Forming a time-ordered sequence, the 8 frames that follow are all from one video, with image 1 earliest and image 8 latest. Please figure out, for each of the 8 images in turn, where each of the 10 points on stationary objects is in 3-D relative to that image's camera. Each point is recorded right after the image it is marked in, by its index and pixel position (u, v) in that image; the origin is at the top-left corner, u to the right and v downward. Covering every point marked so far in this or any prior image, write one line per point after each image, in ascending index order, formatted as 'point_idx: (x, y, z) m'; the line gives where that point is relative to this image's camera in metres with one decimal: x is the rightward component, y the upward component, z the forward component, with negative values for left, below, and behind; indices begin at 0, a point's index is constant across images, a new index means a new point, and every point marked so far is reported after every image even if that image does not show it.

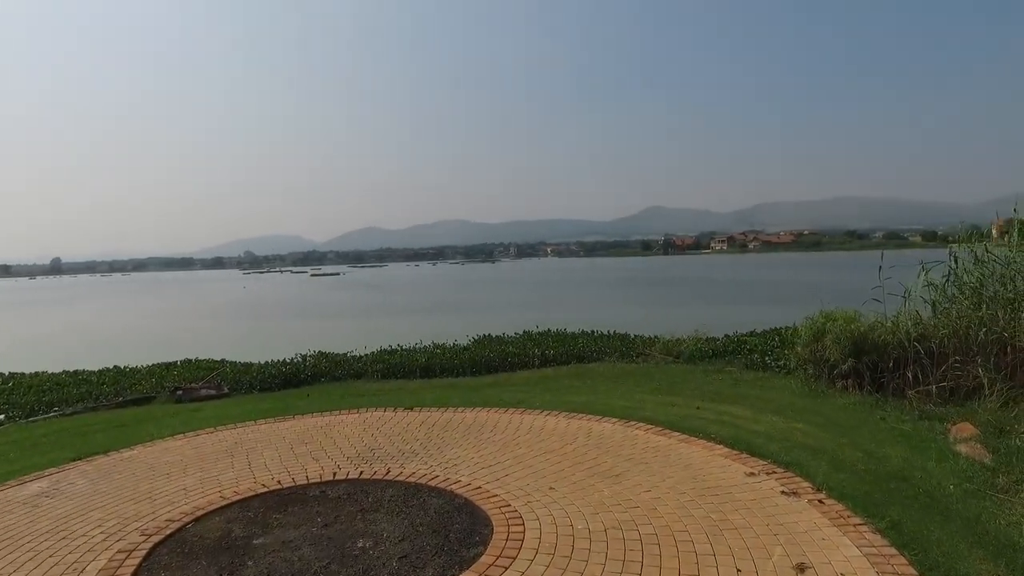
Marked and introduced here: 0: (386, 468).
0: (-1.2, -1.7, +5.8) m
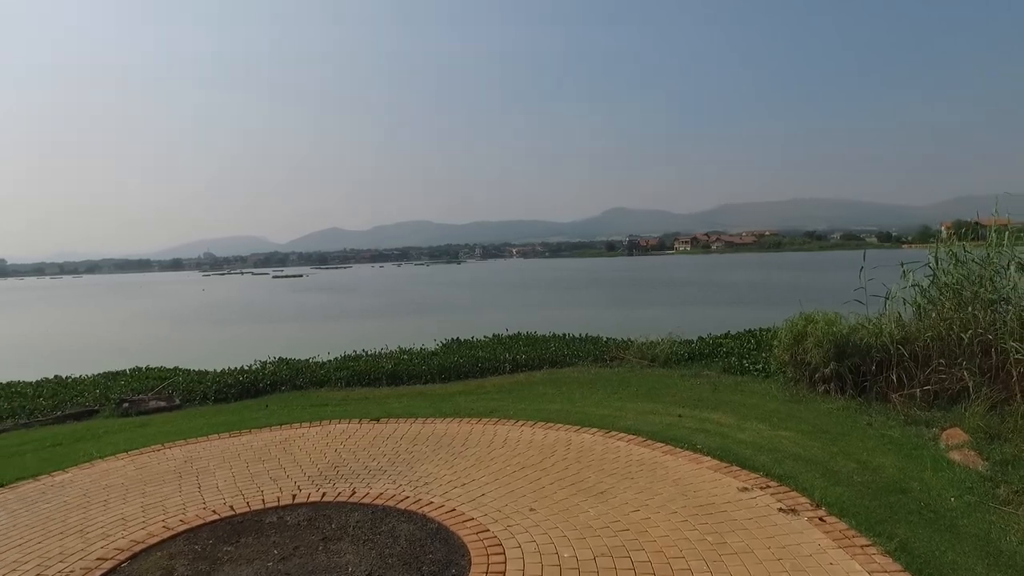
0: (-1.4, -1.7, +5.3) m
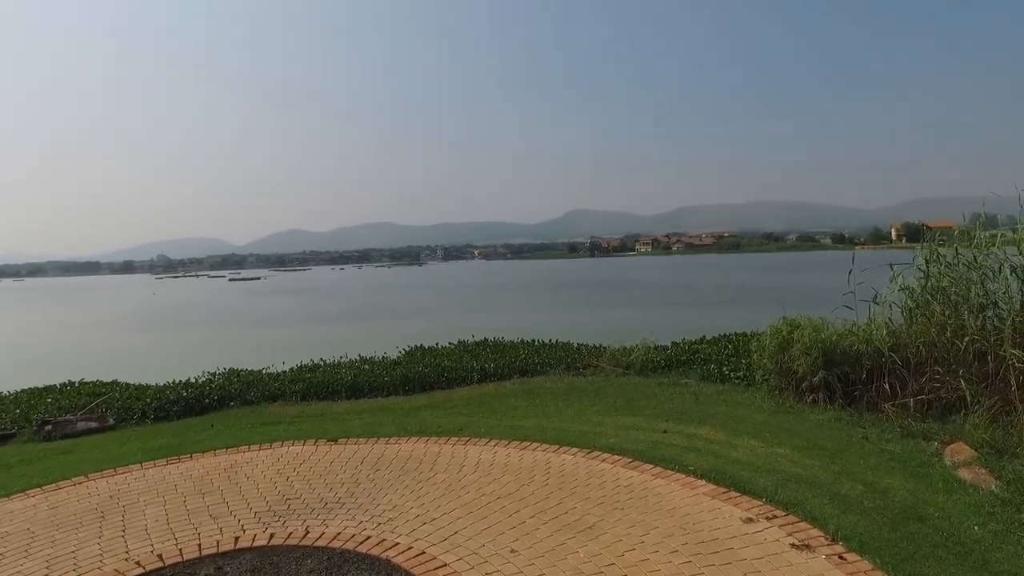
0: (-1.6, -1.8, +4.6) m
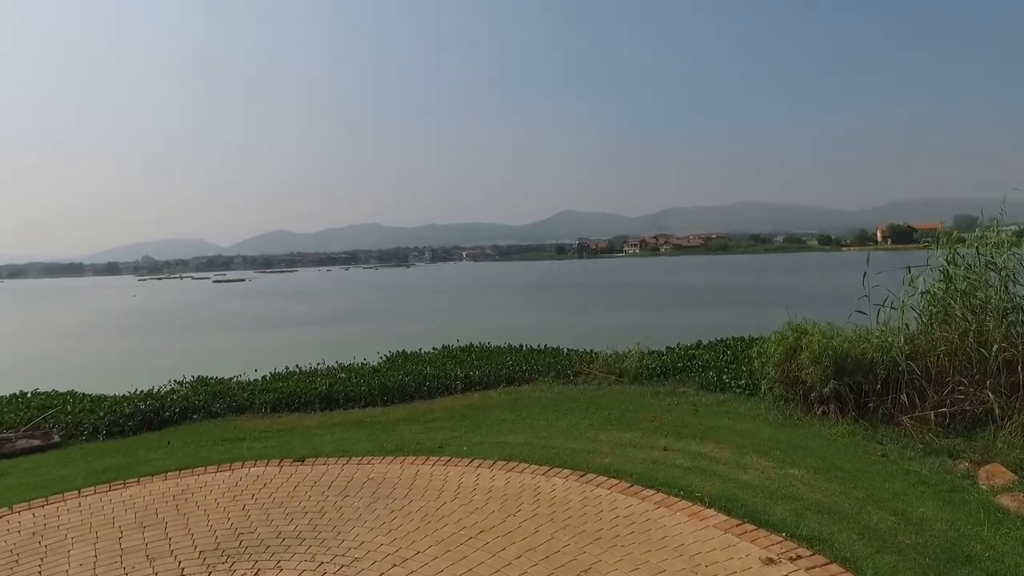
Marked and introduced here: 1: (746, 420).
0: (-1.7, -1.8, +4.0) m
1: (+2.7, -1.5, +7.1) m
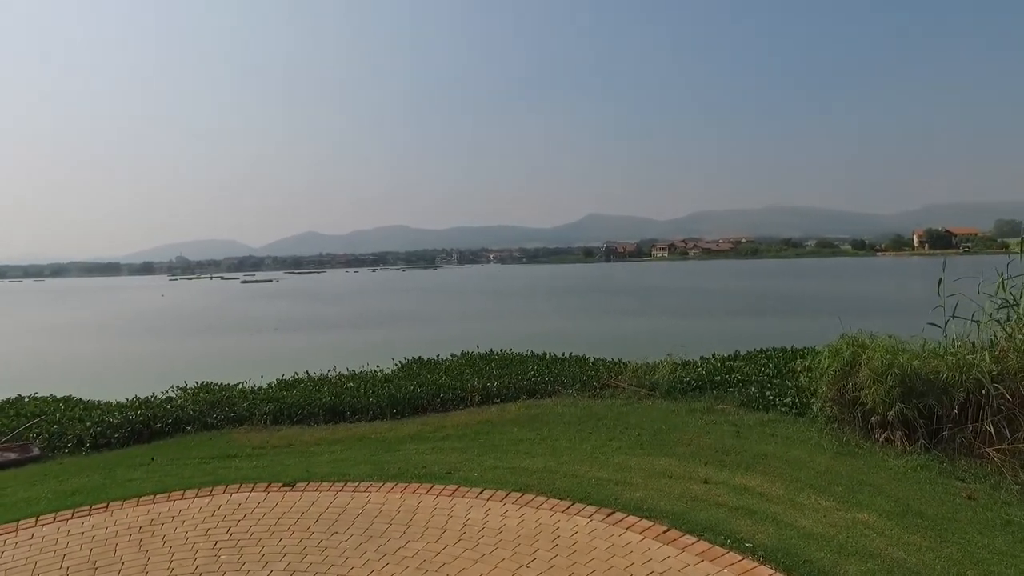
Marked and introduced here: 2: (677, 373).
0: (-1.6, -1.8, +3.3) m
1: (+2.9, -1.6, +6.2) m
2: (+2.6, -1.3, +9.8) m
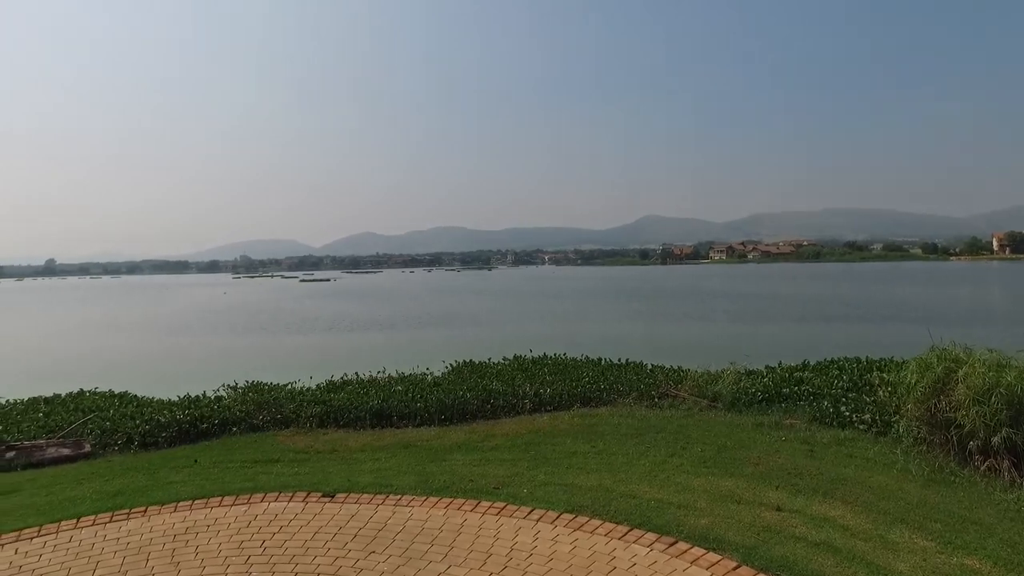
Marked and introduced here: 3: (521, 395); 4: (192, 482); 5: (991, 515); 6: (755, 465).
0: (-1.4, -1.8, +3.0) m
1: (+3.3, -1.7, +5.6) m
2: (+3.4, -1.4, +9.1) m
3: (+0.1, -1.5, +8.6) m
4: (-2.8, -1.7, +5.4) m
5: (+3.5, -1.7, +4.5) m
6: (+2.4, -1.7, +6.0) m
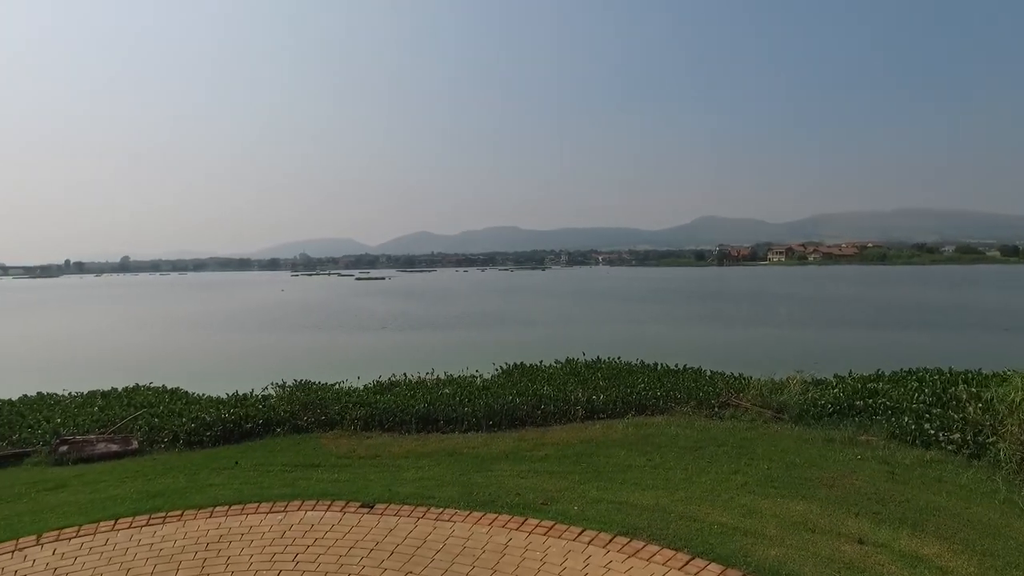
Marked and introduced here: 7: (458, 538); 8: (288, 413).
0: (-1.2, -1.8, +2.8) m
1: (+3.7, -1.7, +4.9) m
2: (+4.1, -1.4, +8.4) m
3: (+0.8, -1.5, +8.2) m
4: (-2.4, -1.7, +5.3) m
5: (+3.8, -1.7, +3.9) m
6: (+2.8, -1.7, +5.5) m
7: (-0.4, -1.8, +4.4) m
8: (-2.7, -1.5, +7.5) m
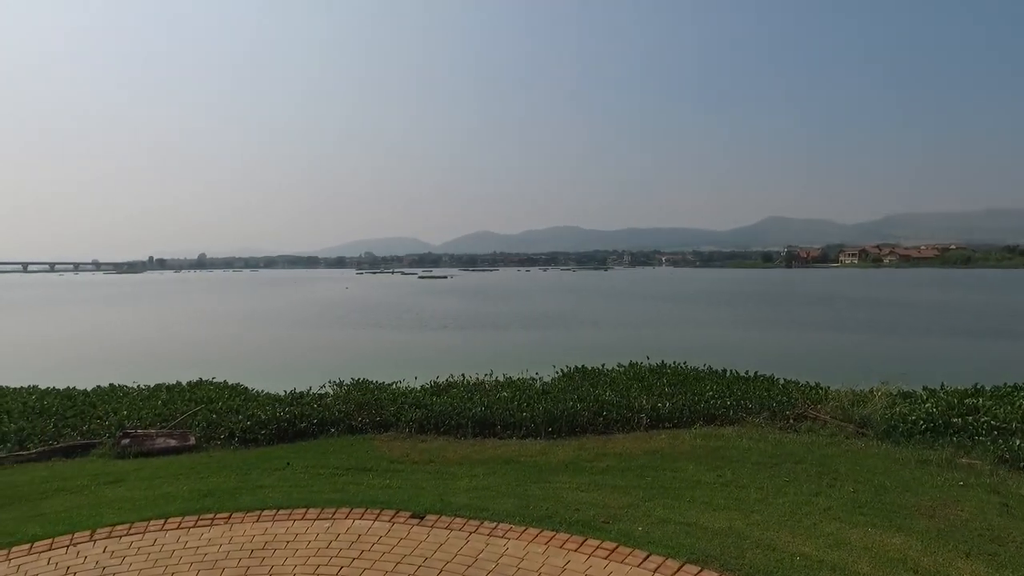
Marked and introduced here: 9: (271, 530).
0: (-0.9, -1.8, +2.5) m
1: (+4.1, -1.8, +4.2) m
2: (+4.8, -1.5, +7.7) m
3: (+1.5, -1.5, +7.7) m
4: (-1.9, -1.7, +5.2) m
5: (+4.1, -1.8, +3.2) m
6: (+3.3, -1.8, +4.8) m
7: (0.0, -1.8, +4.0) m
8: (-2.0, -1.5, +7.4) m
9: (-1.7, -1.7, +4.4) m
